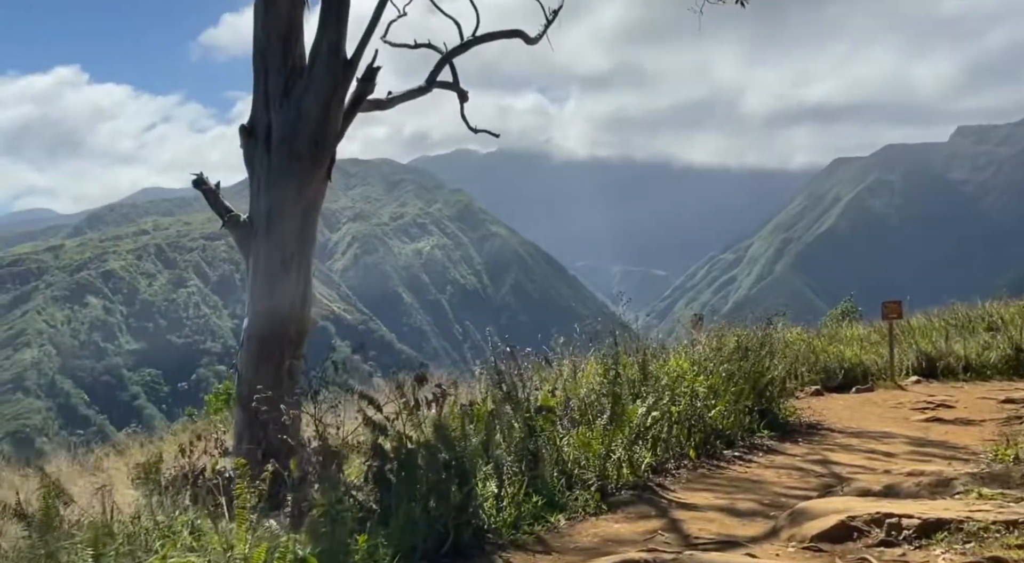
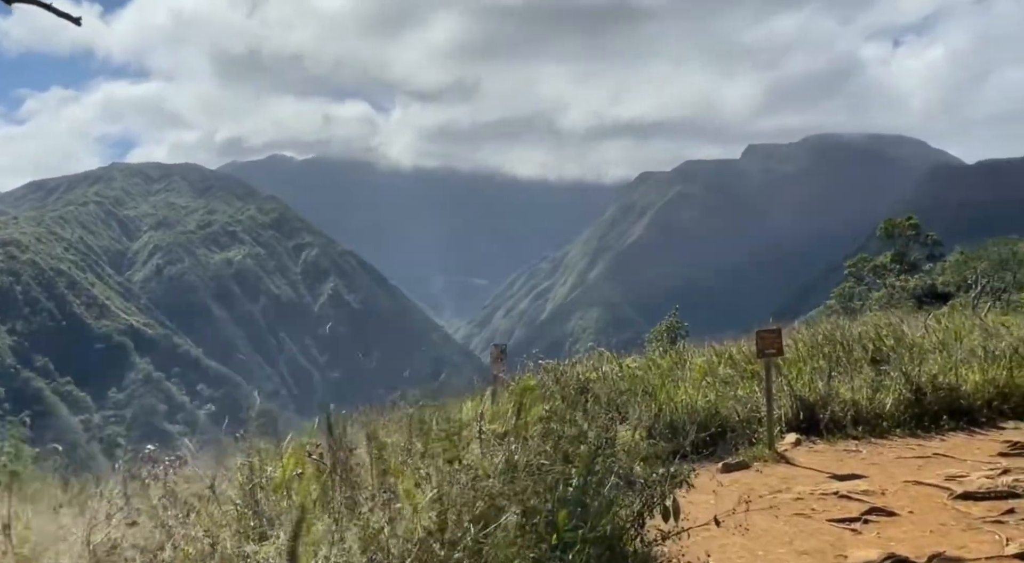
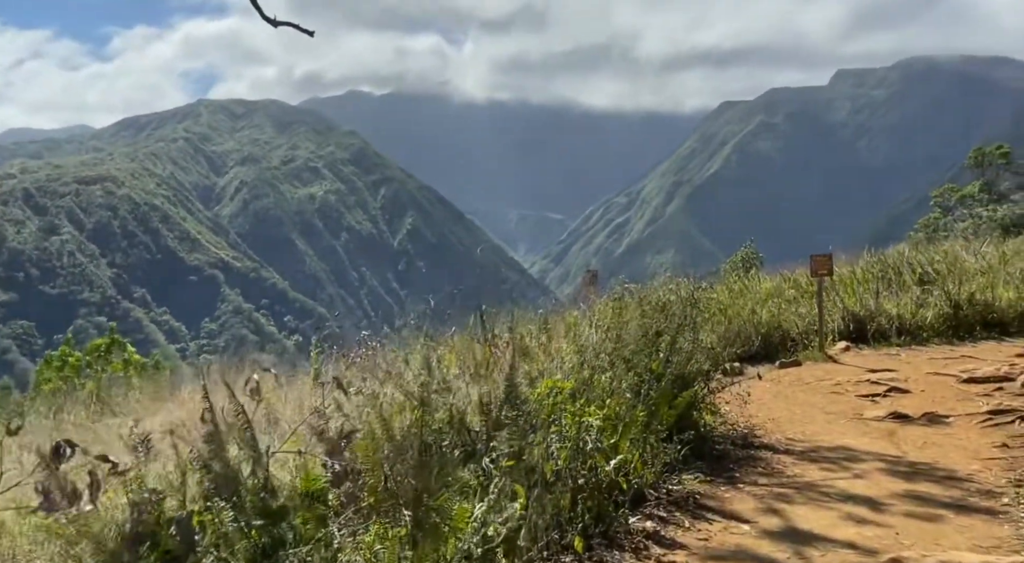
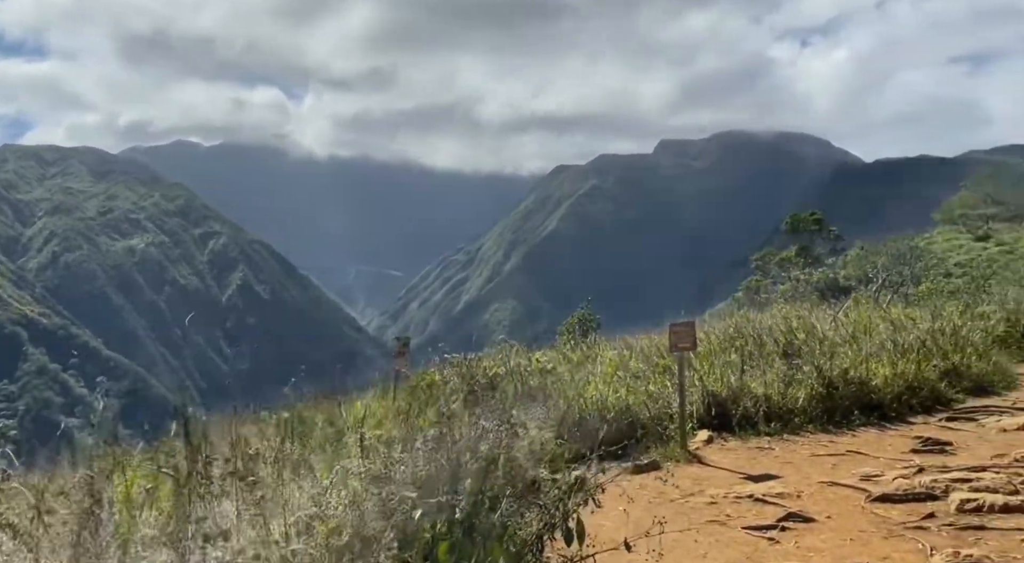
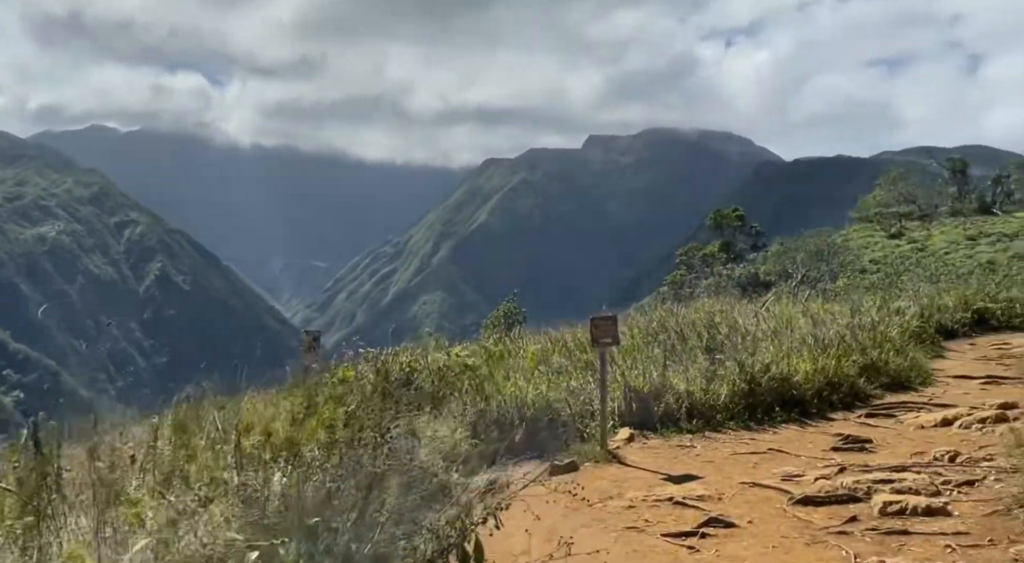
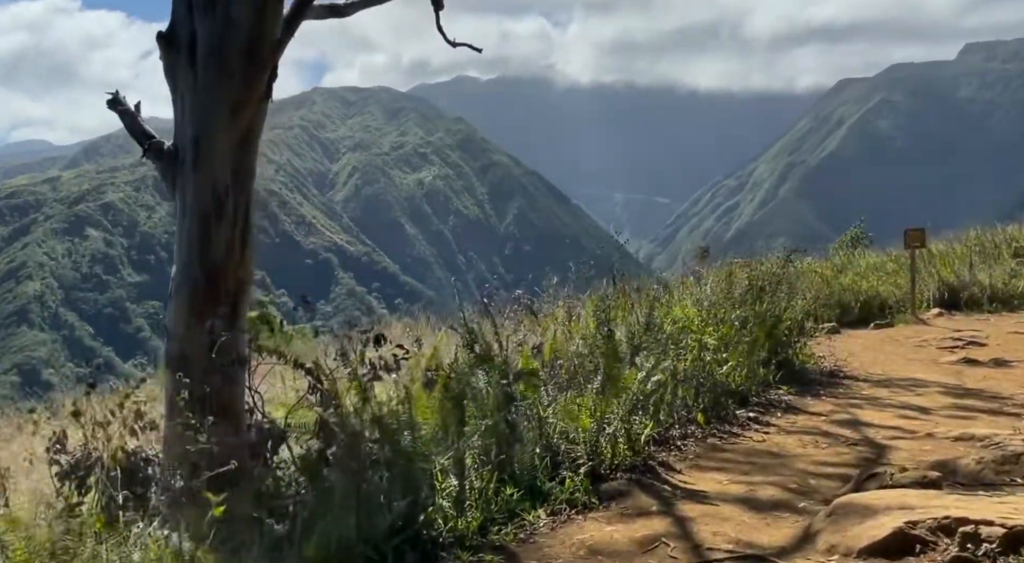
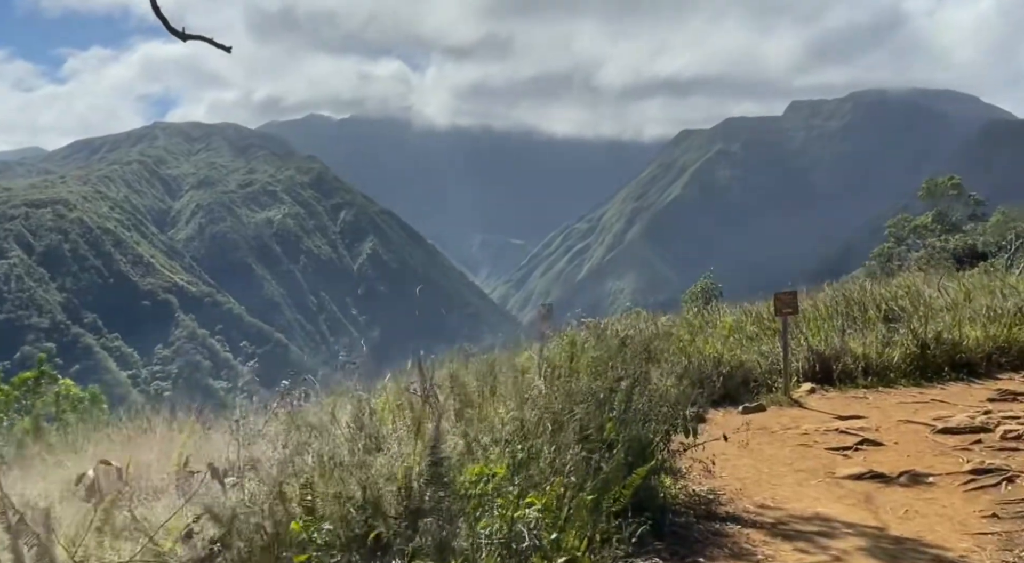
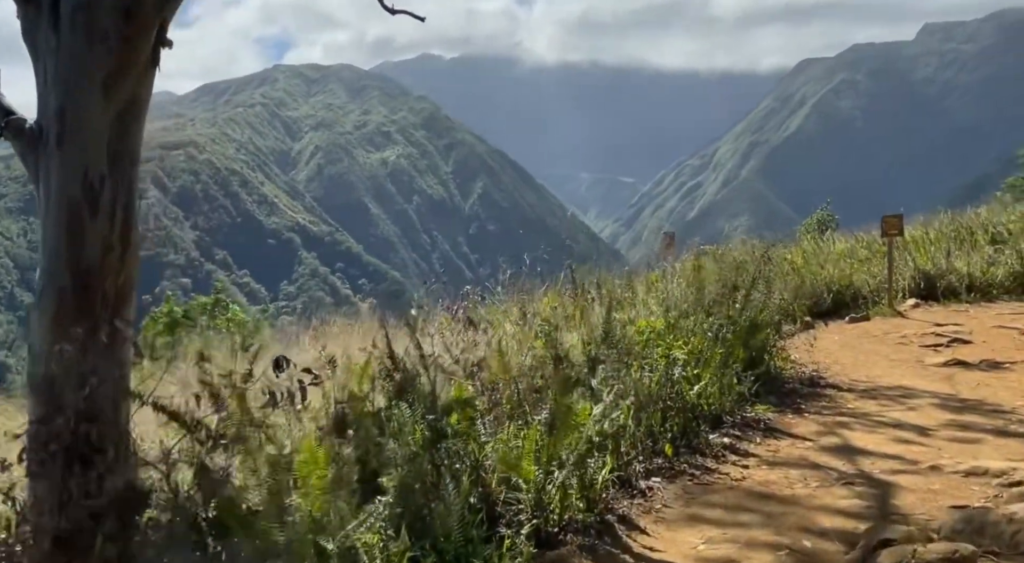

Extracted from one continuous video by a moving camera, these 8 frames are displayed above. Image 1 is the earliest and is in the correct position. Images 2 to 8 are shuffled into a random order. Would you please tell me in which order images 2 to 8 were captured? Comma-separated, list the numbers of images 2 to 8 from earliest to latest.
6, 8, 3, 7, 2, 4, 5
